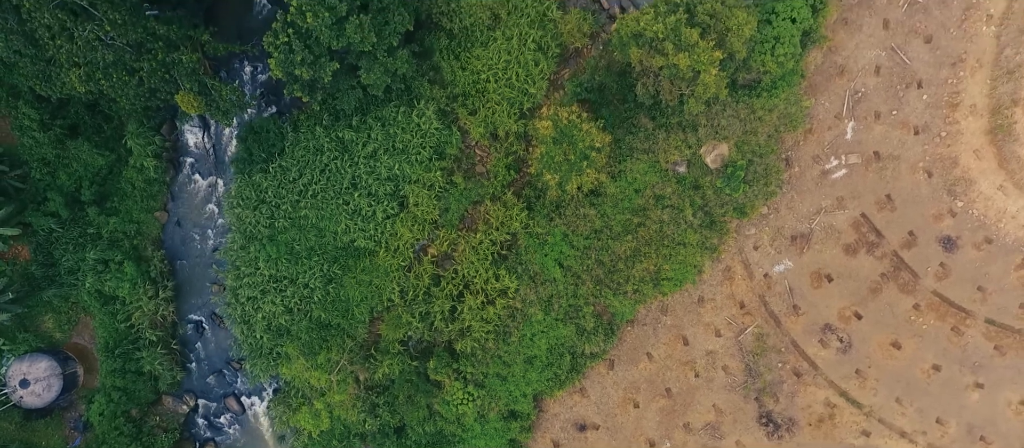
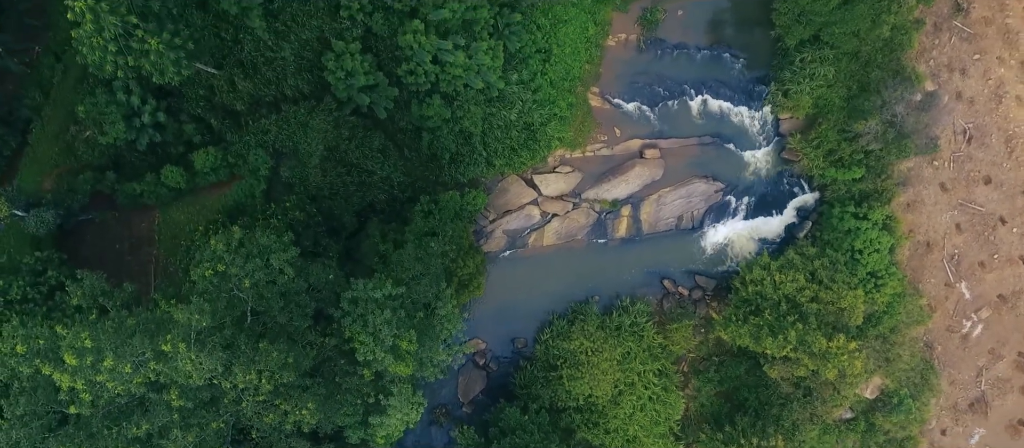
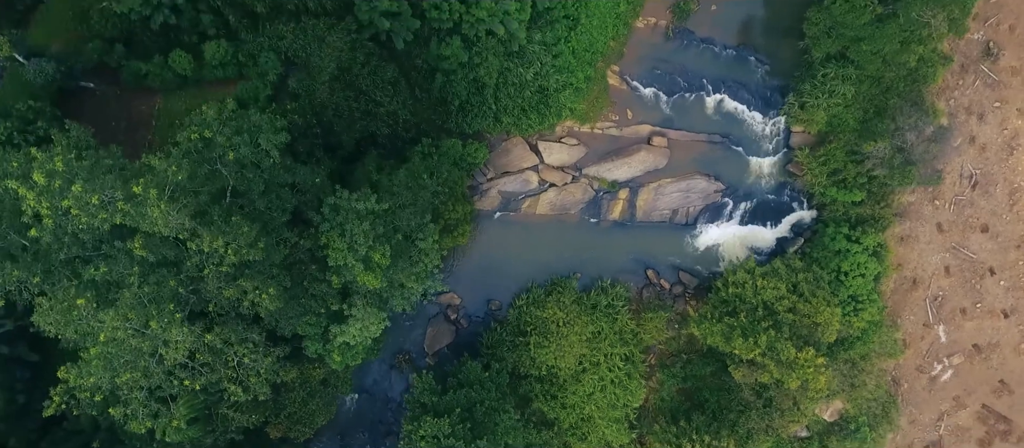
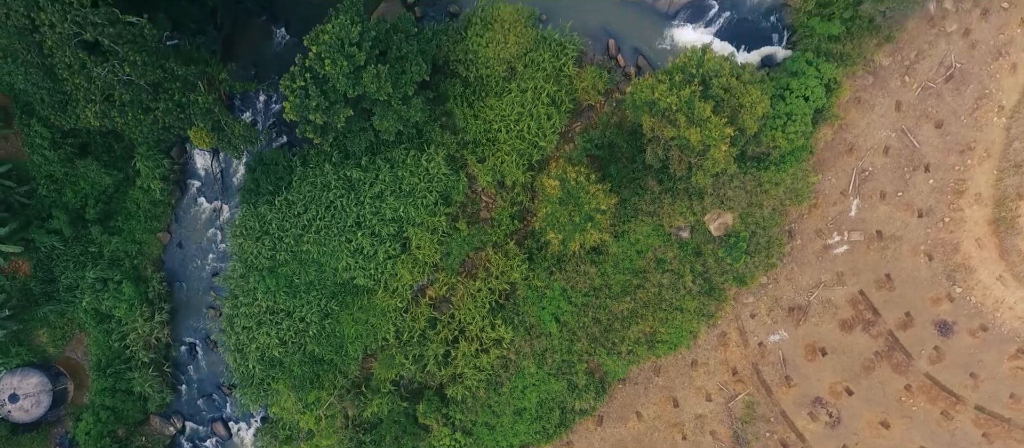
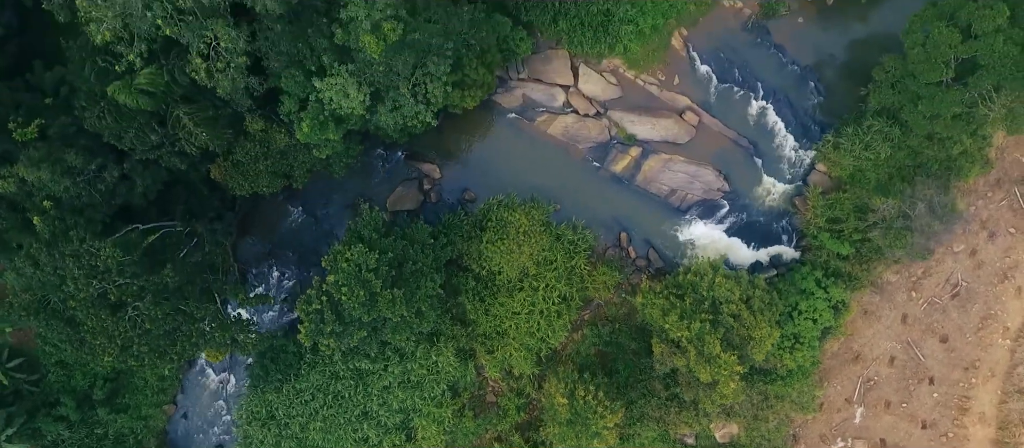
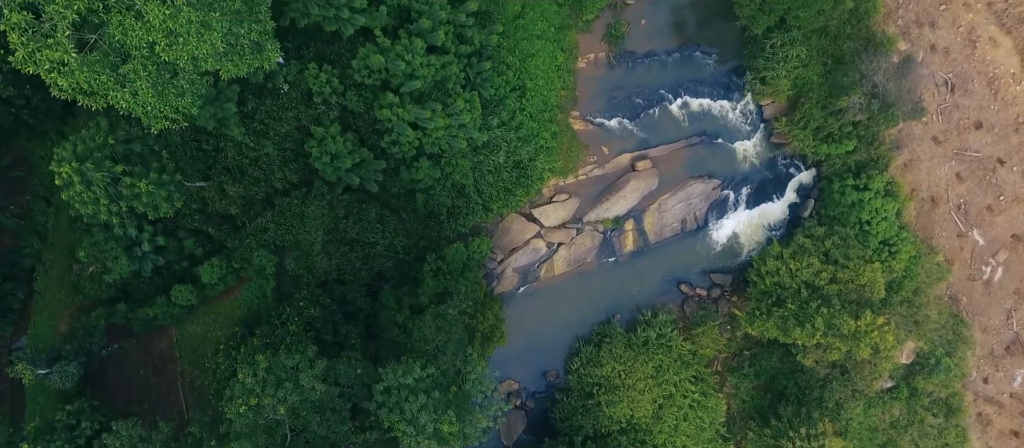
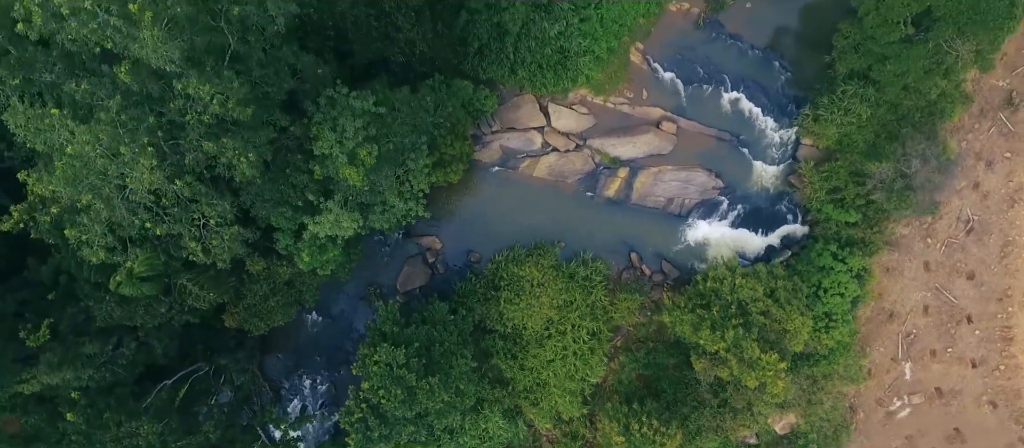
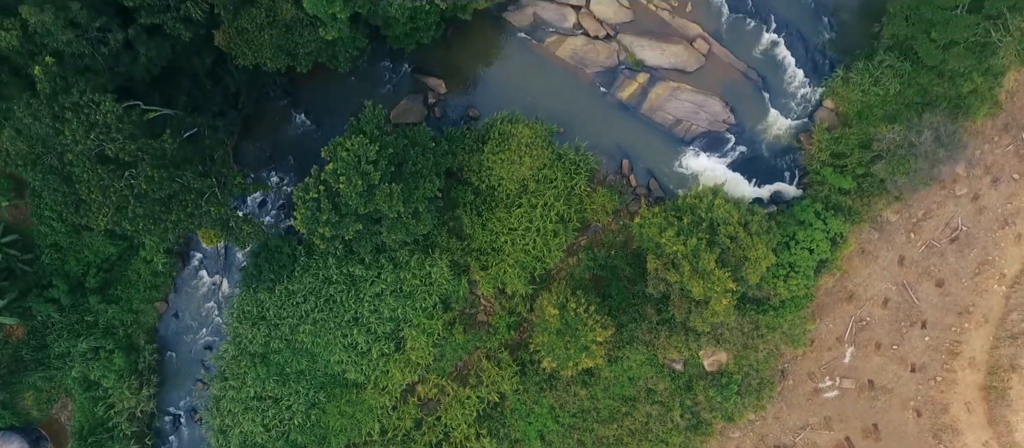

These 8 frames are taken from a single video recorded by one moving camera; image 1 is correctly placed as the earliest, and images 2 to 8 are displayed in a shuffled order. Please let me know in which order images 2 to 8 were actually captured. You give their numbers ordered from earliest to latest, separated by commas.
4, 8, 5, 7, 3, 2, 6
